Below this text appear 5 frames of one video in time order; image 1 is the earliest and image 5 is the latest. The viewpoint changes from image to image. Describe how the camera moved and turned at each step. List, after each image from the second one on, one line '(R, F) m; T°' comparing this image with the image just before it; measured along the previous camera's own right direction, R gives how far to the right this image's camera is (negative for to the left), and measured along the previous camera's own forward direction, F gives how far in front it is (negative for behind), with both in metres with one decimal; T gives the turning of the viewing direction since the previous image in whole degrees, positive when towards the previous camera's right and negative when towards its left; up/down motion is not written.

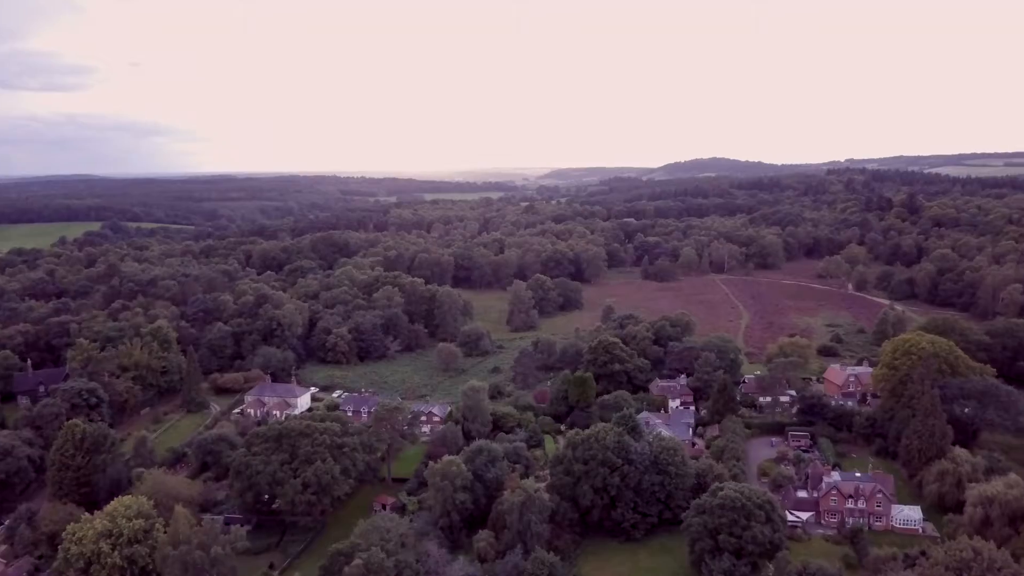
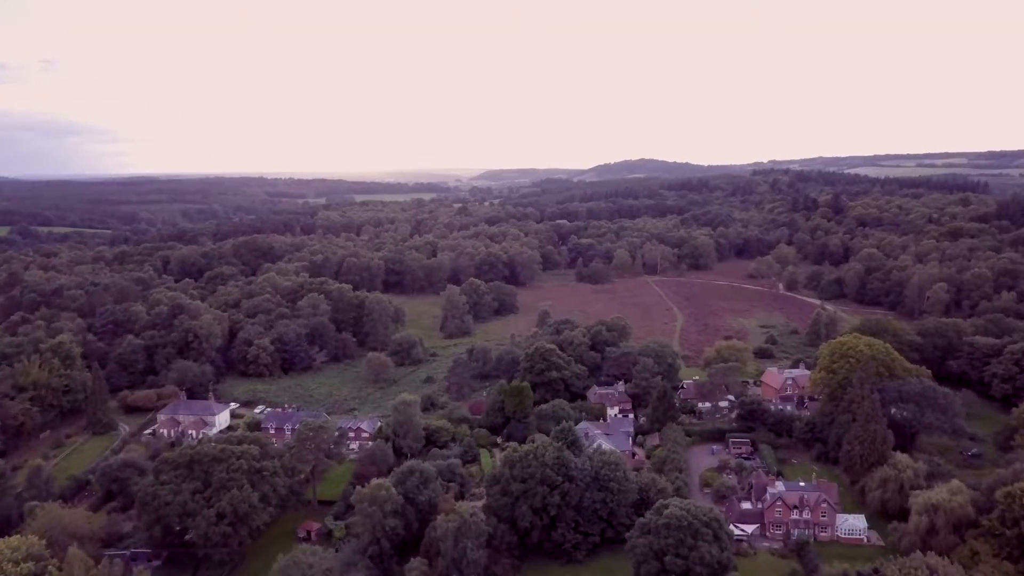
(+0.1, +1.7) m; +5°
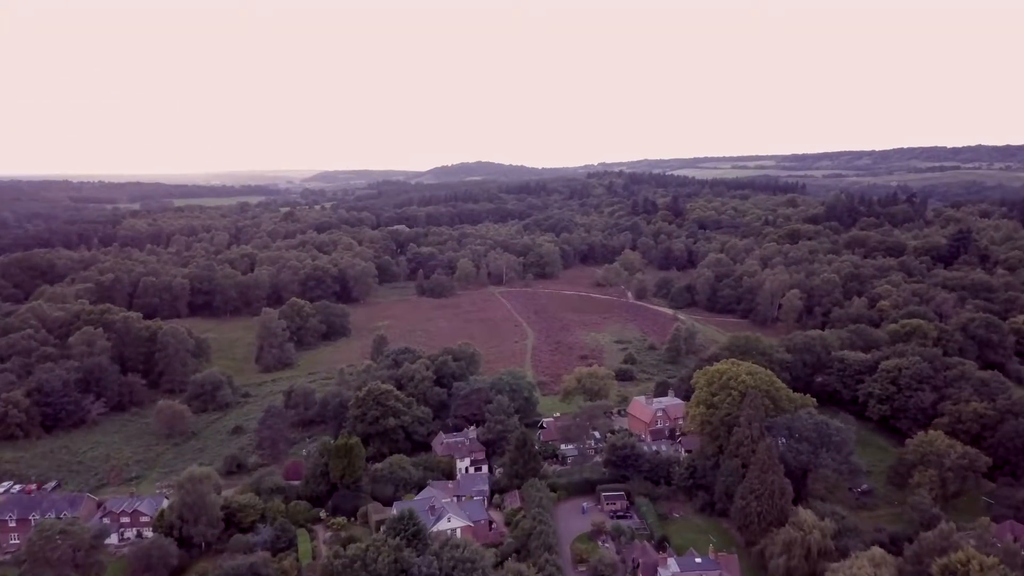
(+0.7, +6.9) m; +11°
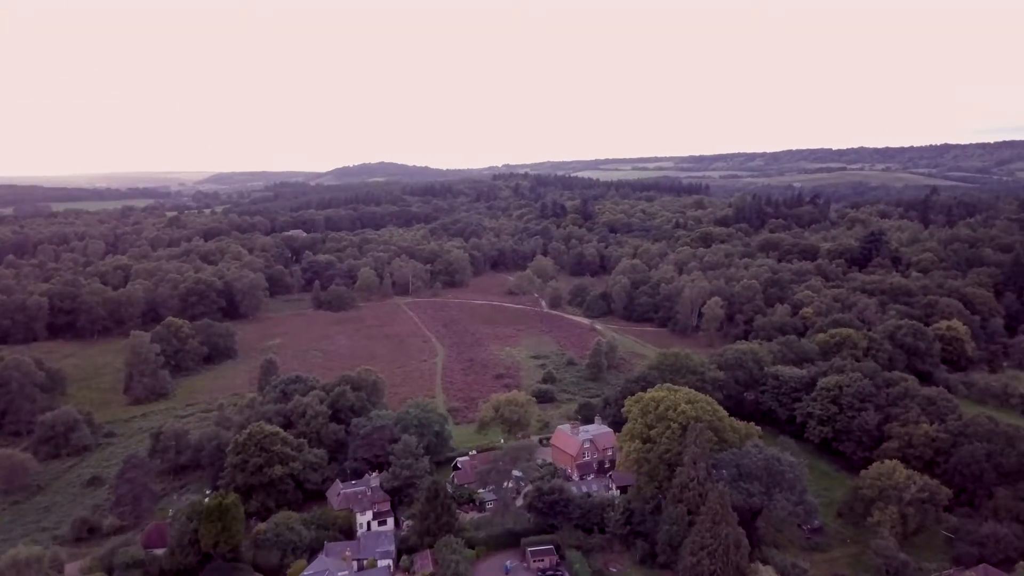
(0.0, +4.5) m; +7°
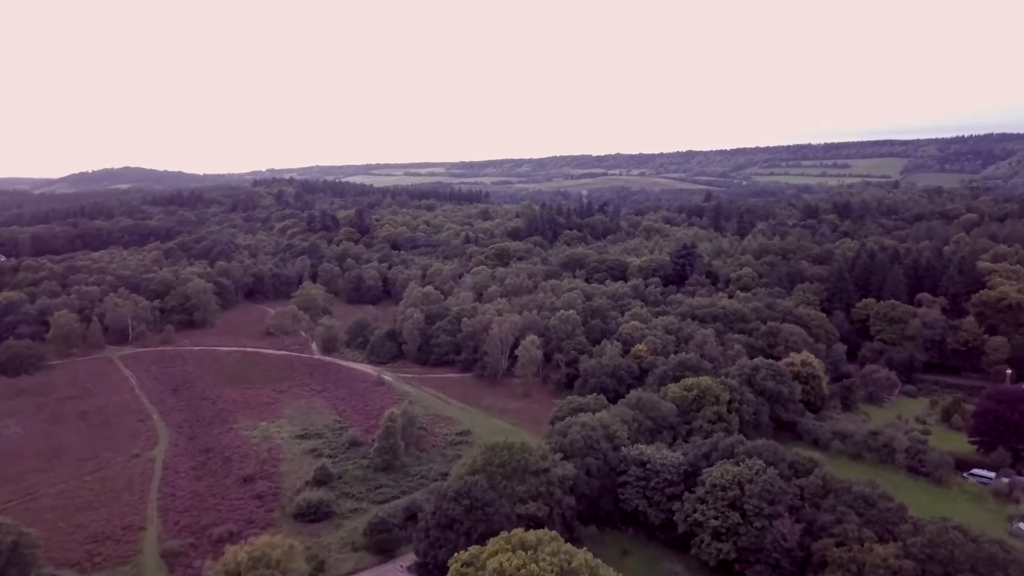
(+0.9, +12.6) m; +16°
